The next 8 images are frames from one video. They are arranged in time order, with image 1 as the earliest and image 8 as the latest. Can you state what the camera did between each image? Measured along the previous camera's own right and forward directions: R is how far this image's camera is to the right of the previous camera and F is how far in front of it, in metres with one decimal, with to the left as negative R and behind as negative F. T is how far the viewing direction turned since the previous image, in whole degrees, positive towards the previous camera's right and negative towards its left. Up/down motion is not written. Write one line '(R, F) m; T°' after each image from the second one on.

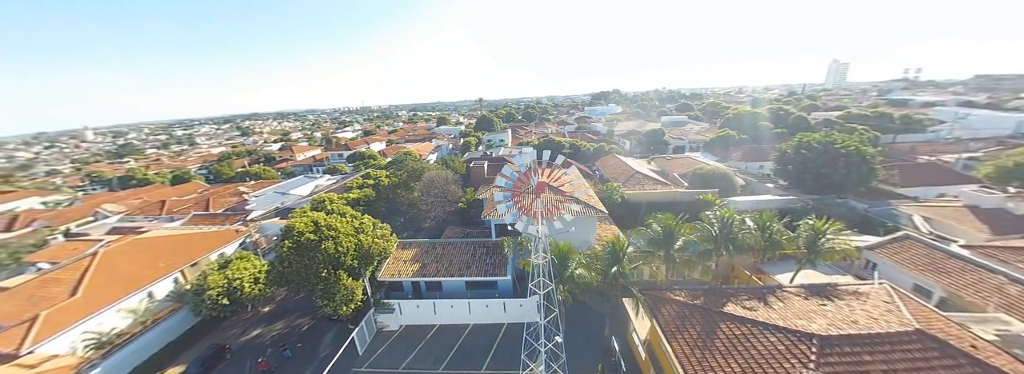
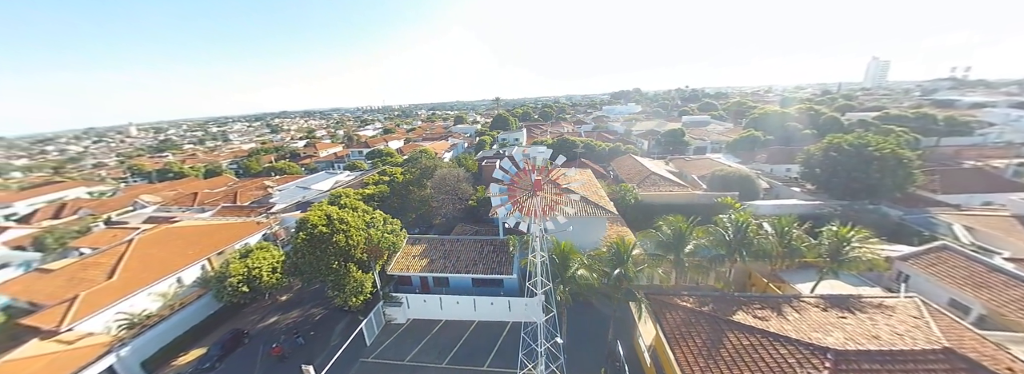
(+0.3, +0.1) m; -3°
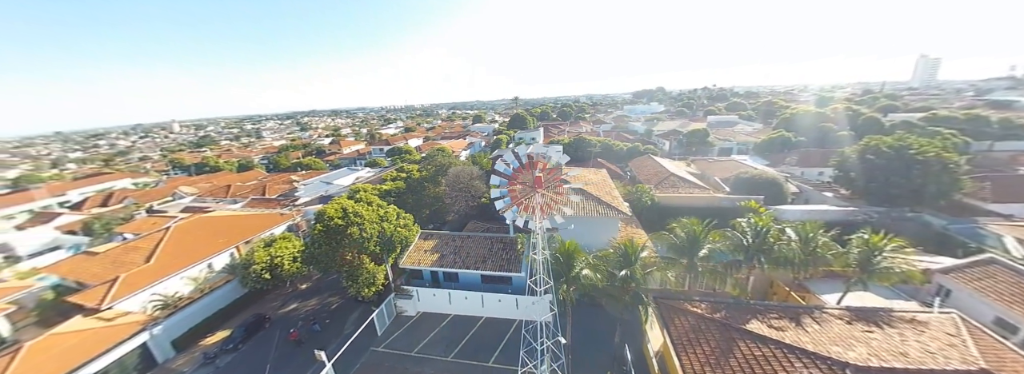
(+0.3, +0.1) m; -3°
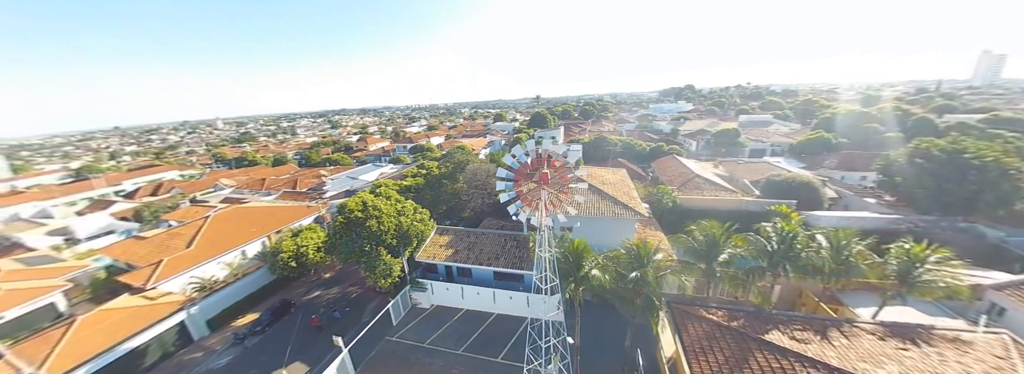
(+0.2, 0.0) m; -4°
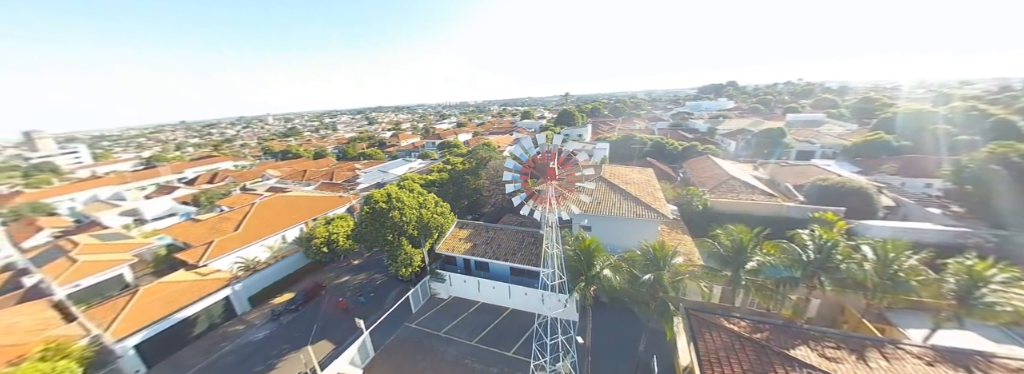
(+0.3, 0.0) m; -5°
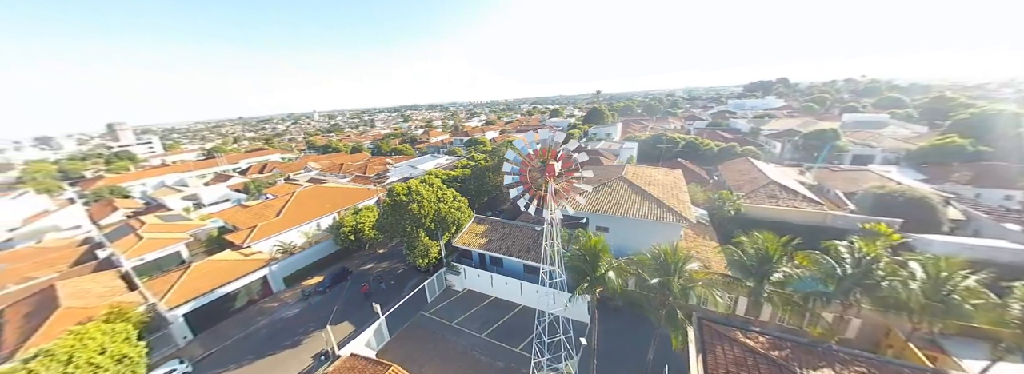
(+0.5, 0.0) m; -5°
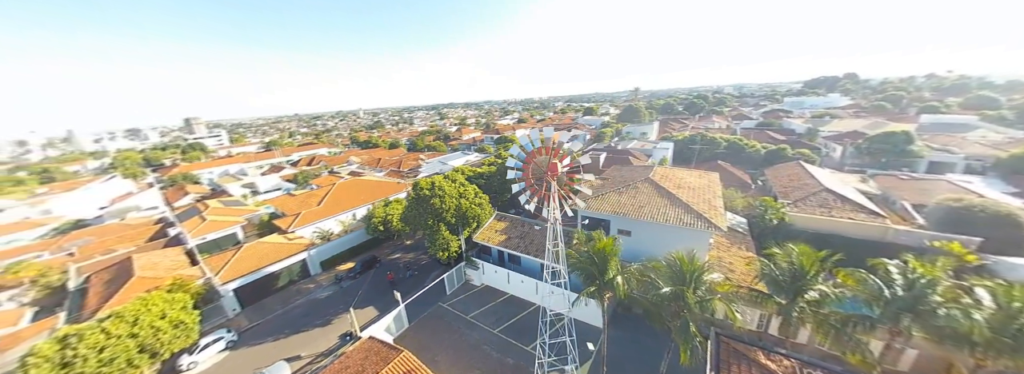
(+0.4, 0.0) m; -5°
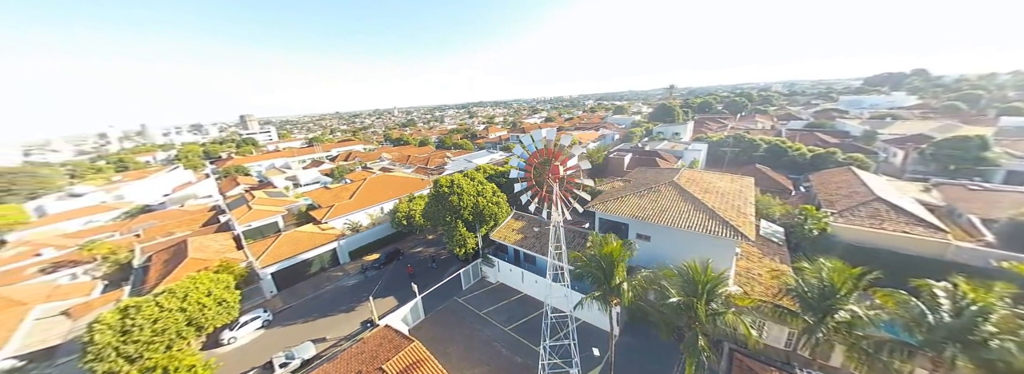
(+0.4, -0.1) m; -5°
